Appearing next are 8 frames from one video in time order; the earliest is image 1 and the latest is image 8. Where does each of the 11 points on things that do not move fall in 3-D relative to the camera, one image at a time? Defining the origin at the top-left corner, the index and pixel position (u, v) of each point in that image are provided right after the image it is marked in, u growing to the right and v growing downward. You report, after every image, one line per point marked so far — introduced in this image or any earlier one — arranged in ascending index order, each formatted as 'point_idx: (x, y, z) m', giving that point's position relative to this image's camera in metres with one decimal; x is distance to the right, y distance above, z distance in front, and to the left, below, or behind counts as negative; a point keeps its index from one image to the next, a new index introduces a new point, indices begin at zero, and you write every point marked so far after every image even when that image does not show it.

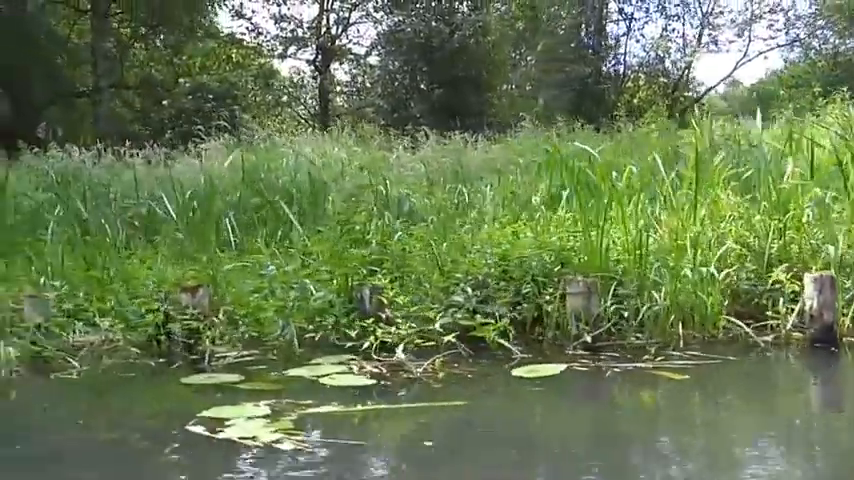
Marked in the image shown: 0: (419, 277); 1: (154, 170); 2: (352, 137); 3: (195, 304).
0: (0.0, -0.2, +3.2) m
1: (-2.7, +0.7, +6.9) m
2: (-0.7, +1.1, +7.2) m
3: (-1.0, -0.3, +3.0) m
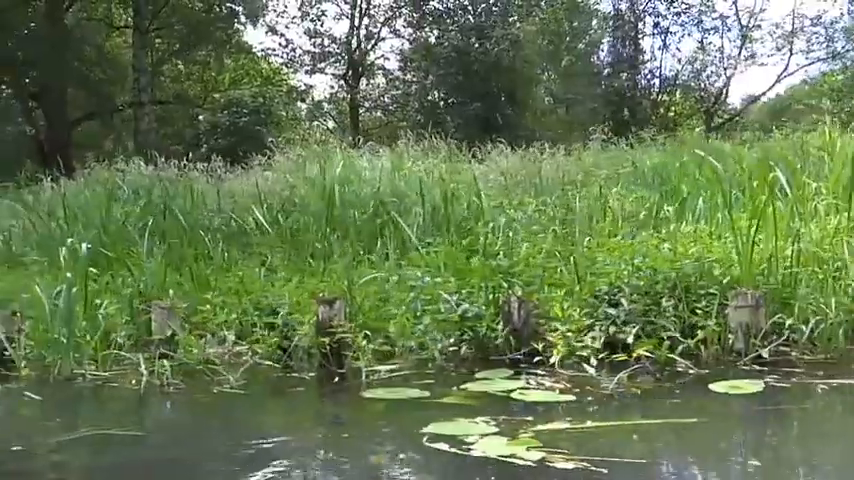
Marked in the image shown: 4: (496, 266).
0: (+0.6, -0.2, +3.1) m
1: (-2.0, +0.6, +6.9) m
2: (0.0, +0.9, +7.1) m
3: (-0.4, -0.3, +2.9) m
4: (+0.3, -0.1, +3.3) m
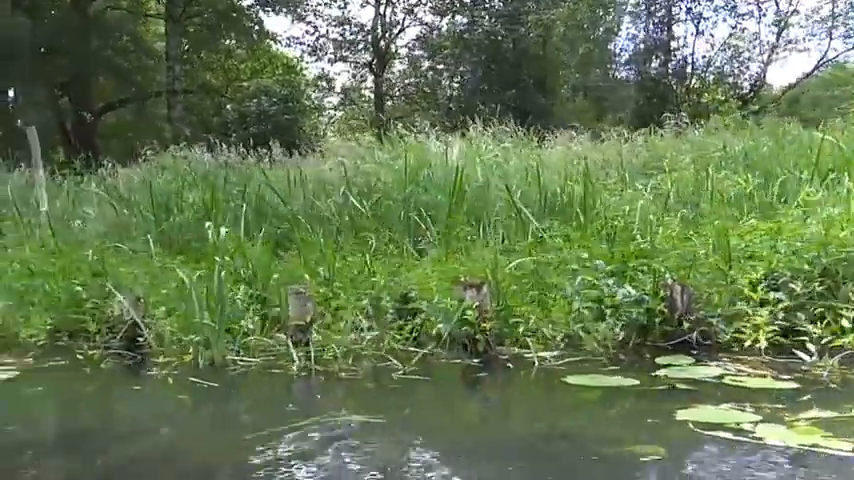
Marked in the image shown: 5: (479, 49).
0: (+1.2, -0.1, +3.0) m
1: (-1.3, +0.7, +6.8) m
2: (+0.6, +1.1, +7.0) m
3: (+0.2, -0.2, +2.8) m
4: (+0.9, 0.0, +3.2) m
5: (+1.5, +5.0, +18.5) m
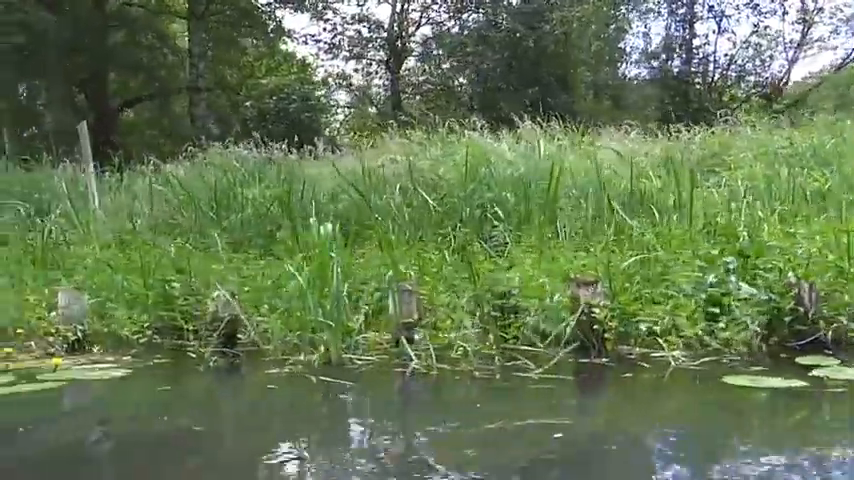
0: (+1.7, -0.1, +2.9) m
1: (-0.9, +0.7, +6.8) m
2: (+1.1, +1.1, +6.9) m
3: (+0.7, -0.2, +2.7) m
4: (+1.4, 0.0, +3.1) m
5: (+2.0, +5.1, +18.4) m
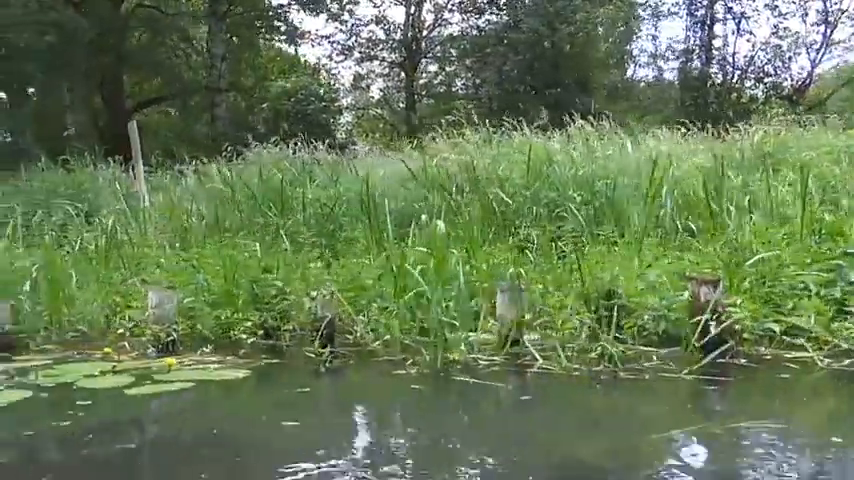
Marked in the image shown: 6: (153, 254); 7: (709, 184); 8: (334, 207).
0: (+2.1, -0.1, +2.8) m
1: (-0.4, +0.7, +6.7) m
2: (+1.6, +1.1, +6.9) m
3: (+1.1, -0.2, +2.7) m
4: (+1.9, 0.0, +3.0) m
5: (+2.5, +5.0, +18.3) m
6: (-1.8, -0.1, +4.6) m
7: (+1.9, +0.4, +4.7) m
8: (-0.7, +0.2, +5.1) m
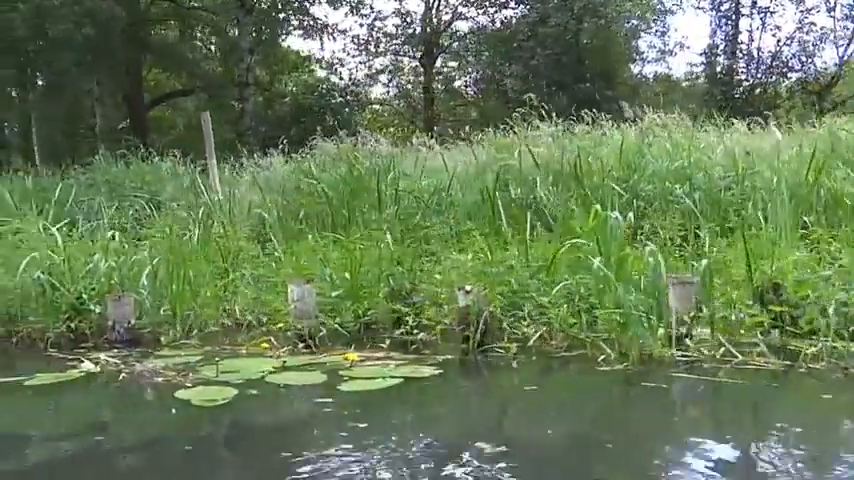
0: (+2.8, -0.1, +2.7) m
1: (+0.3, +0.8, +6.6) m
2: (+2.3, +1.1, +6.8) m
3: (+1.8, -0.2, +2.6) m
4: (+2.5, 0.0, +2.9) m
5: (+3.1, +5.1, +18.2) m
6: (-1.1, 0.0, +4.5) m
7: (+2.6, +0.4, +4.6) m
8: (0.0, +0.3, +5.0) m
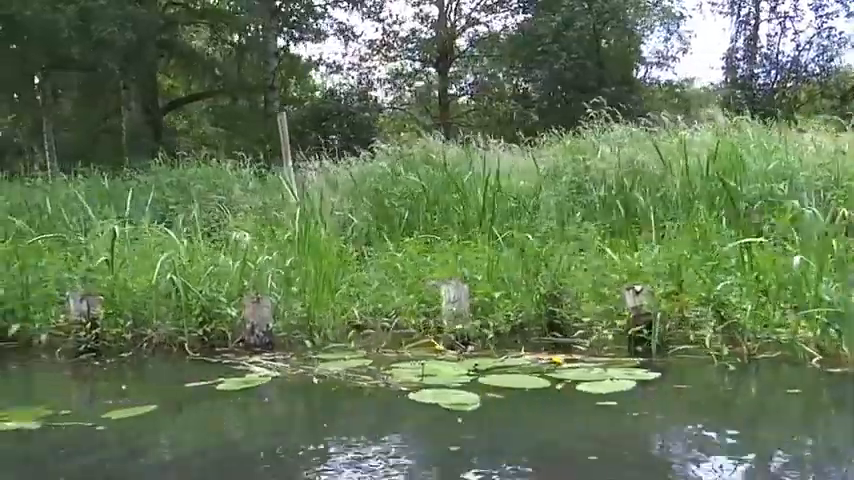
0: (+3.5, -0.1, +2.7) m
1: (+1.0, +0.7, +6.5) m
2: (+2.9, +1.1, +6.7) m
3: (+2.5, -0.2, +2.5) m
4: (+3.3, 0.0, +2.9) m
5: (+3.7, +5.0, +18.2) m
6: (-0.4, -0.1, +4.4) m
7: (+3.3, +0.4, +4.5) m
8: (+0.7, +0.3, +4.9) m
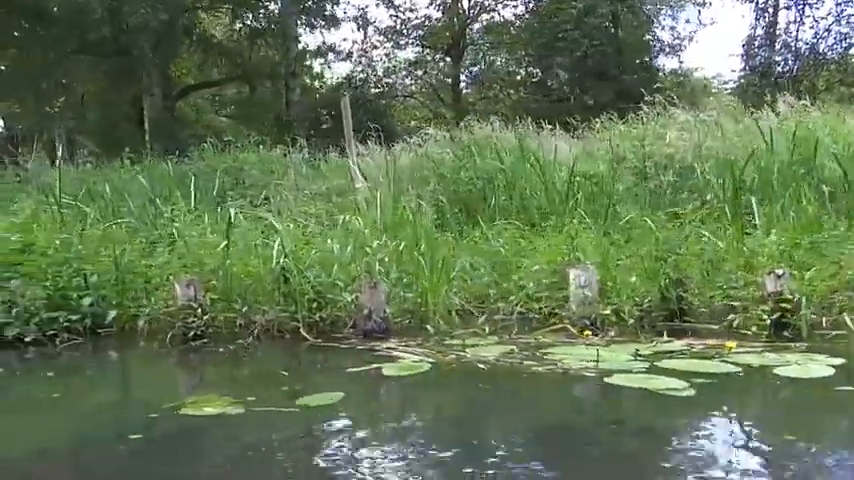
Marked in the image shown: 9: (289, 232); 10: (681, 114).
0: (+4.1, 0.0, +2.6) m
1: (+1.5, +0.9, +6.4) m
2: (+3.5, +1.2, +6.6) m
3: (+3.1, -0.1, +2.4) m
4: (+3.8, +0.1, +2.8) m
5: (+4.1, +5.3, +18.0) m
6: (+0.1, 0.0, +4.3) m
7: (+3.8, +0.5, +4.5) m
8: (+1.3, +0.4, +4.8) m
9: (-0.8, 0.0, +3.9) m
10: (+2.4, +1.2, +6.8) m
